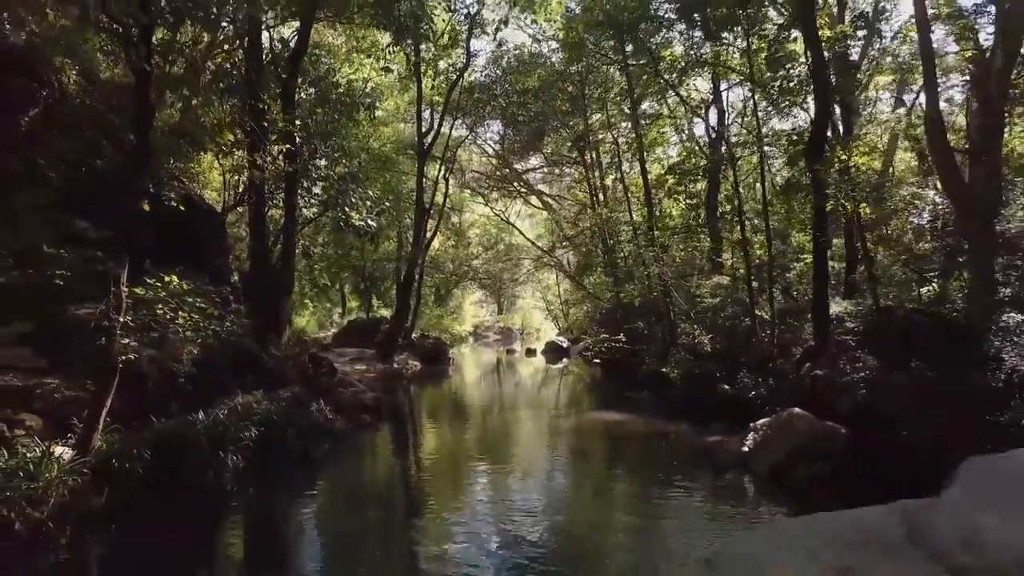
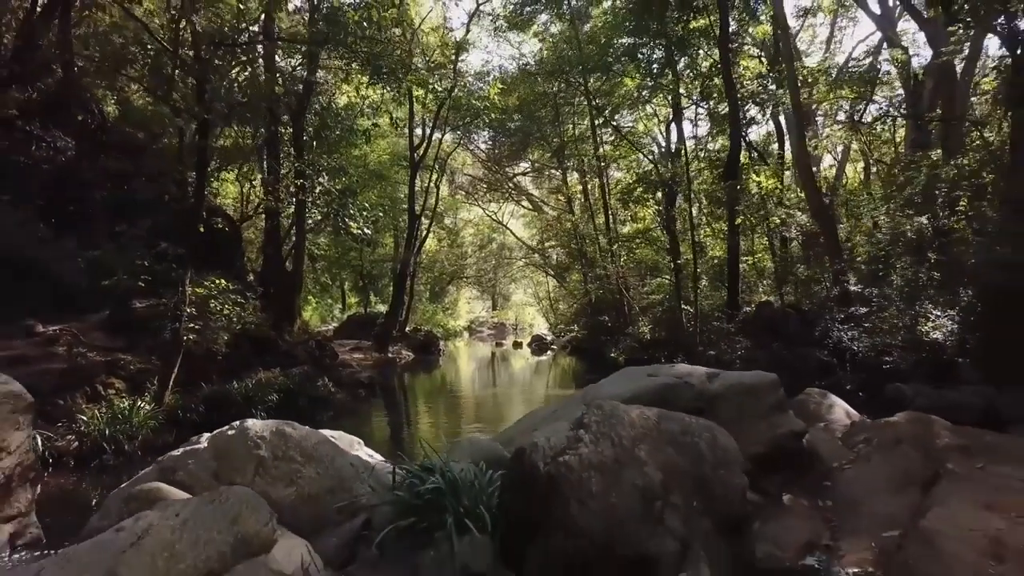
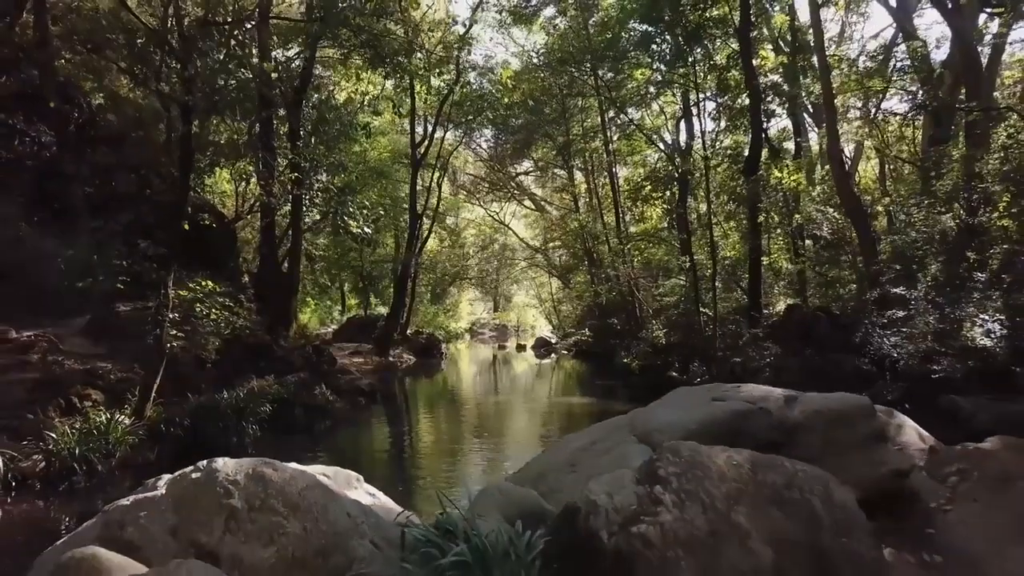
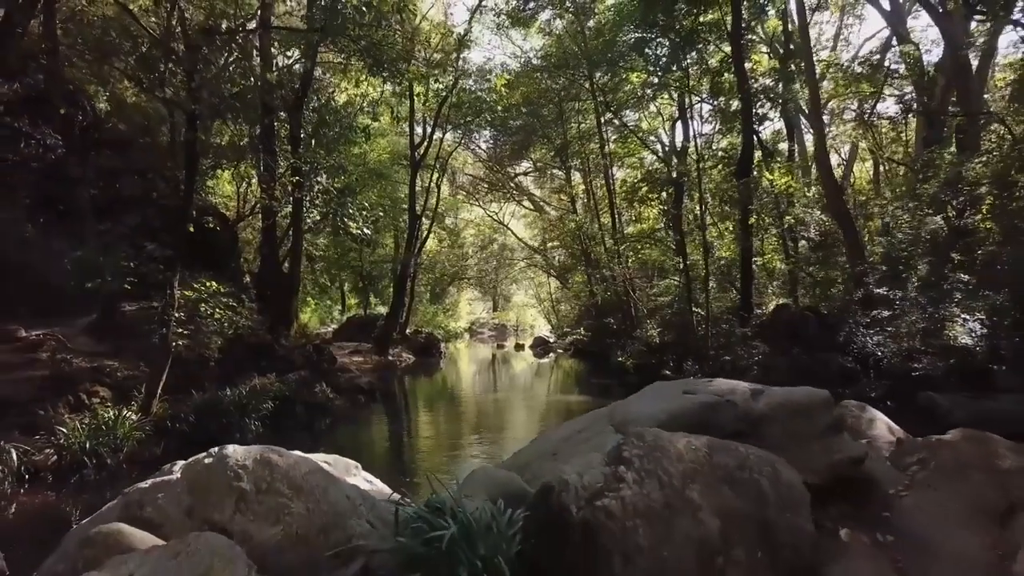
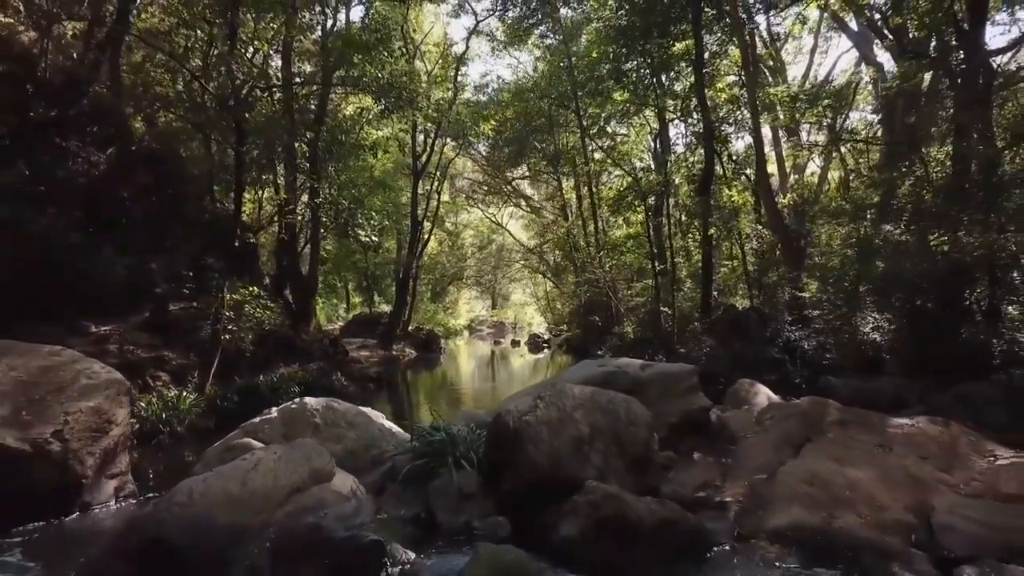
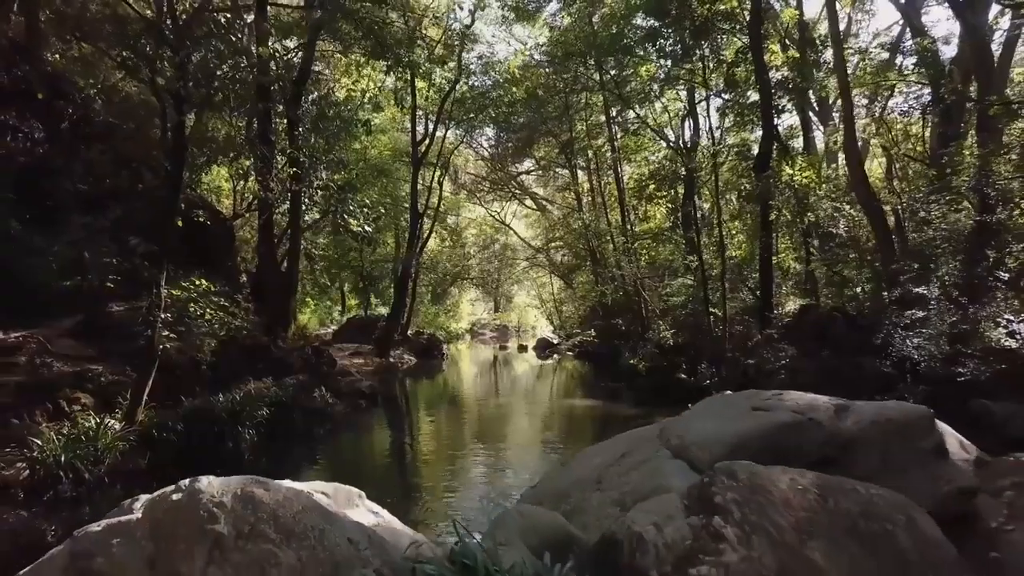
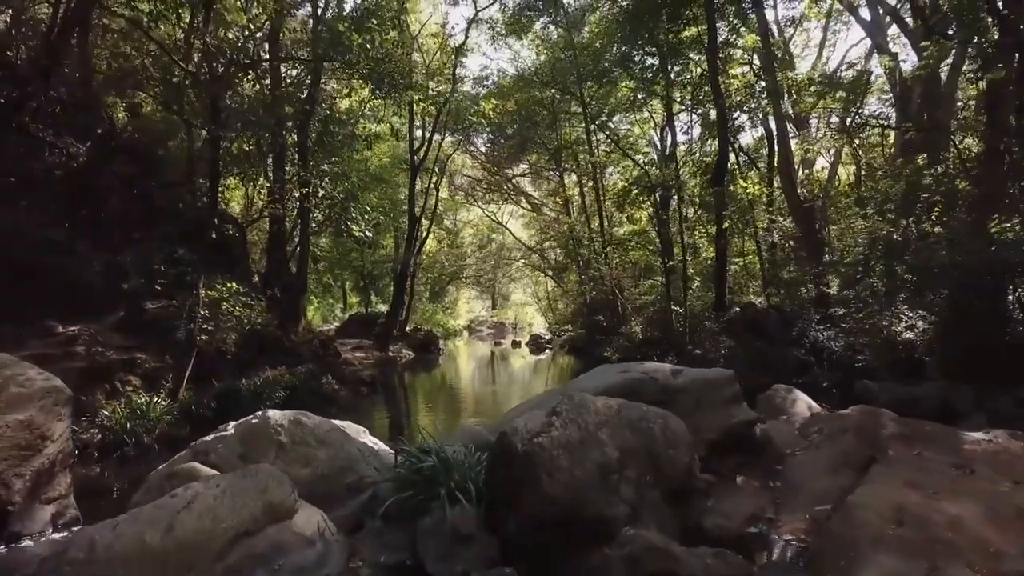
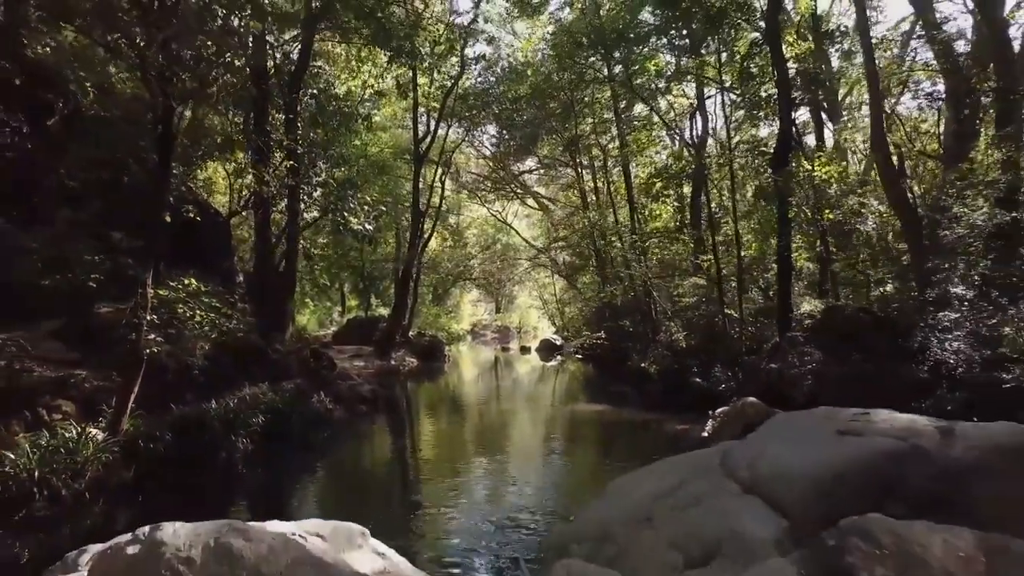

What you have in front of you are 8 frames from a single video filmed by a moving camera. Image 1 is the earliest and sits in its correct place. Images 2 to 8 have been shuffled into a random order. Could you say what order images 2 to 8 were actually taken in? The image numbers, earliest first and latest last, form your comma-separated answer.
8, 6, 3, 4, 2, 7, 5
